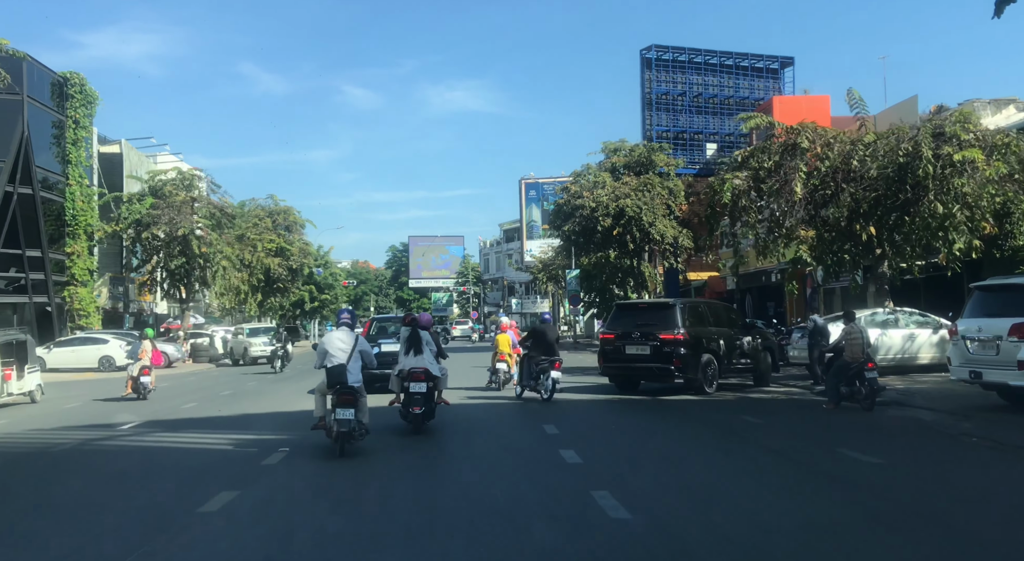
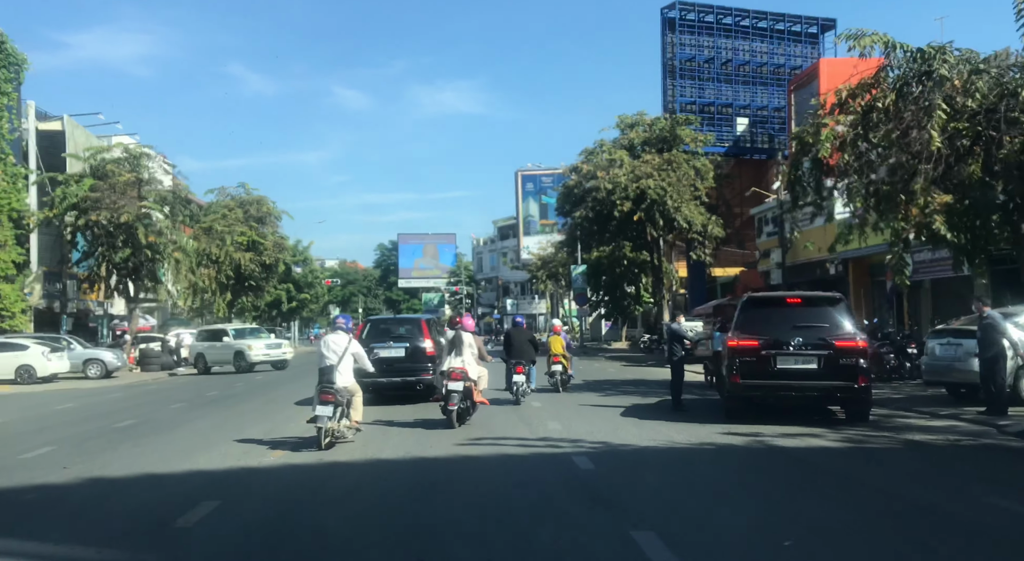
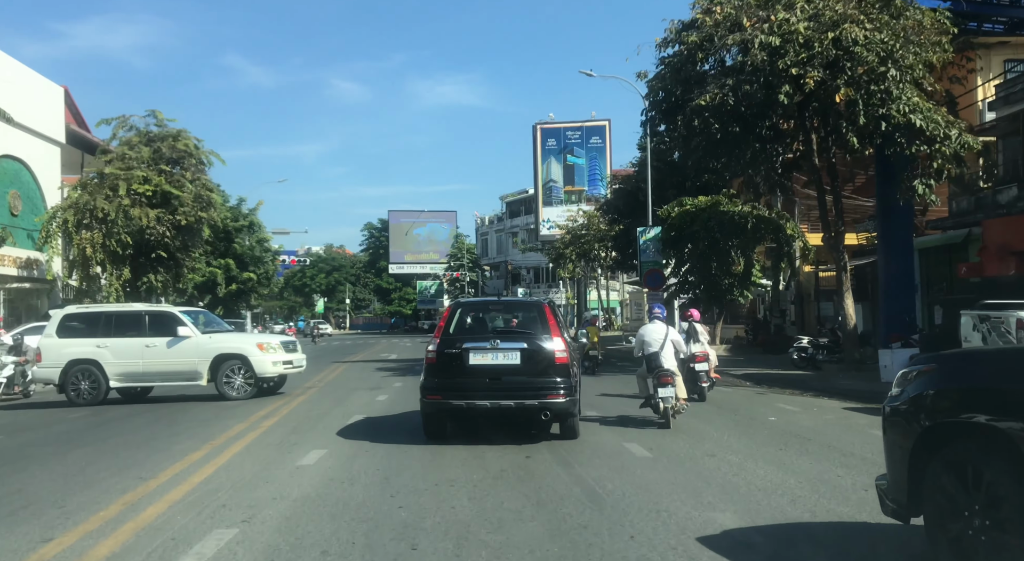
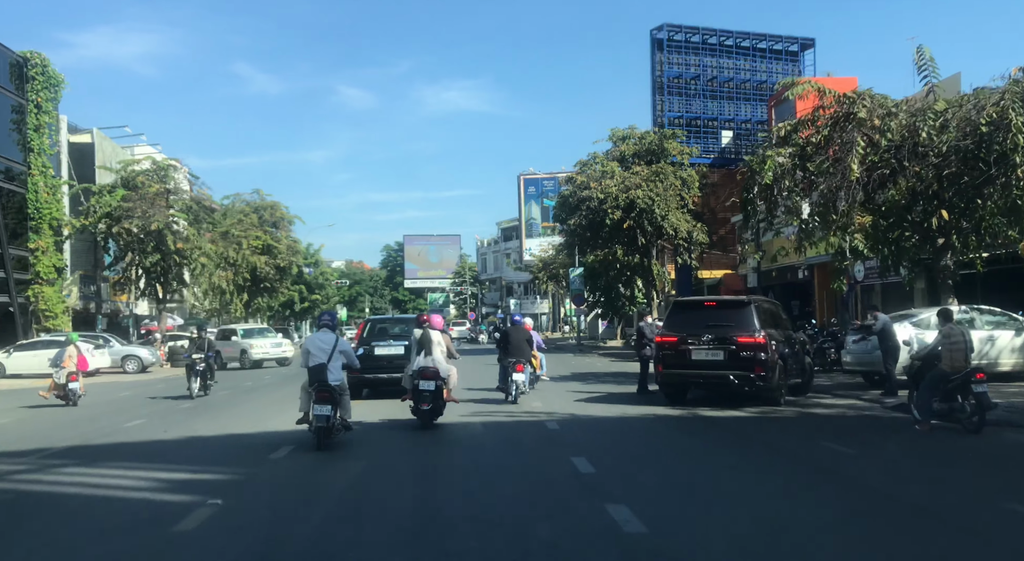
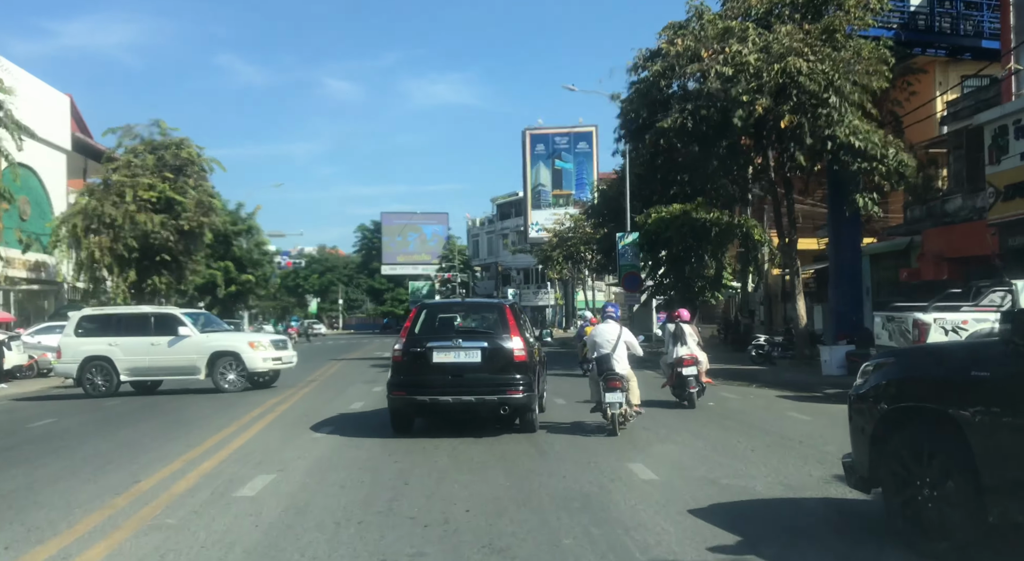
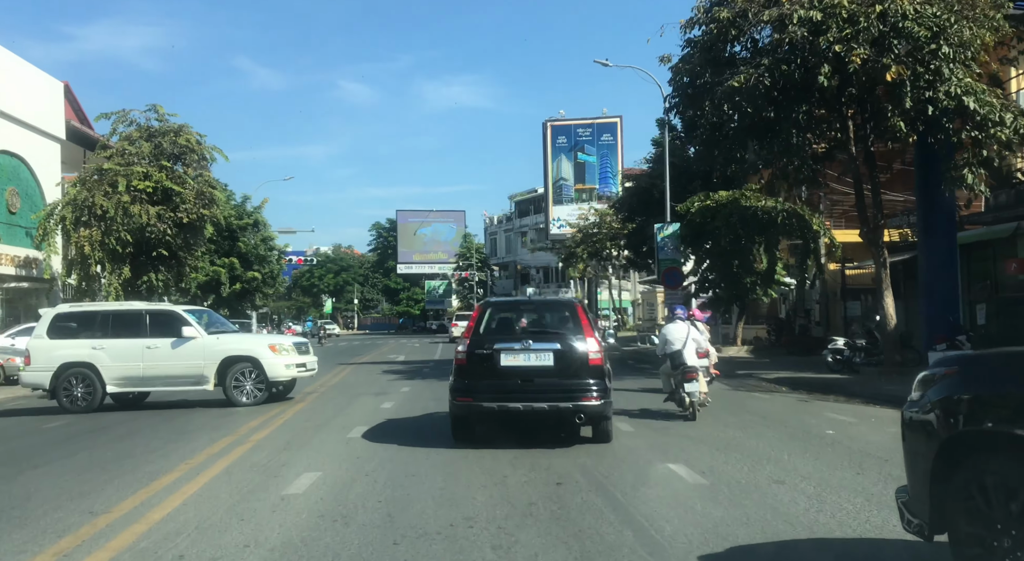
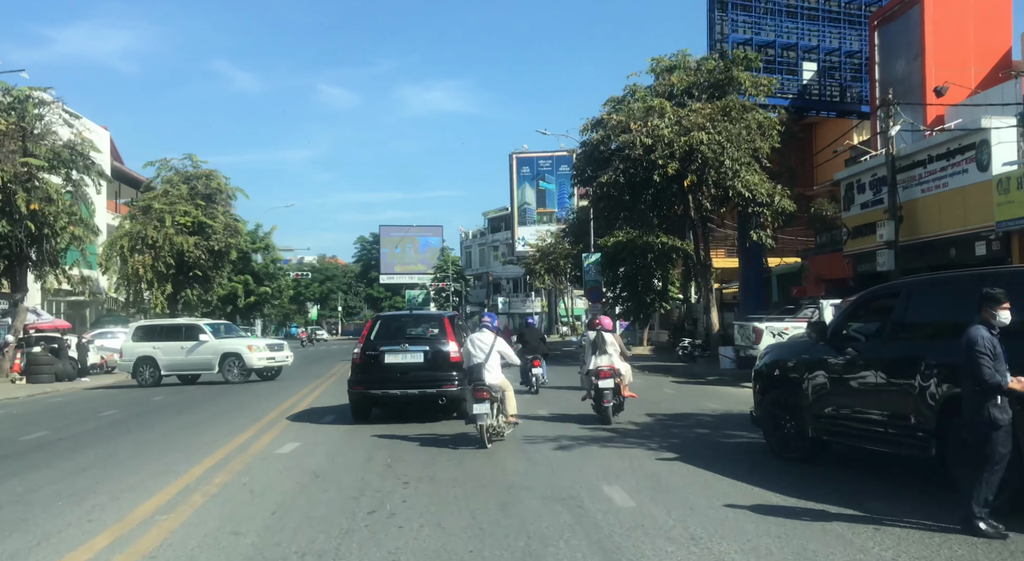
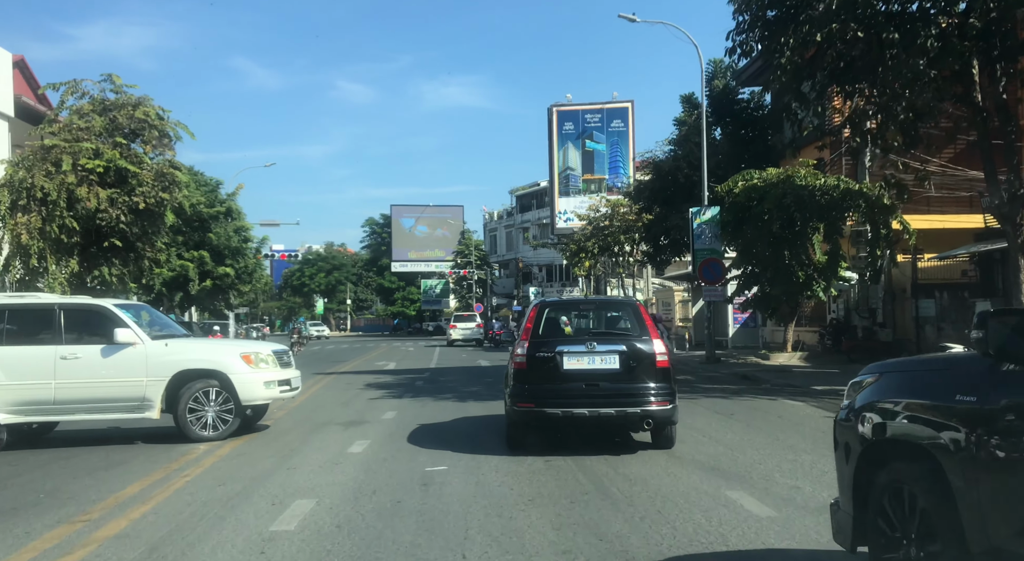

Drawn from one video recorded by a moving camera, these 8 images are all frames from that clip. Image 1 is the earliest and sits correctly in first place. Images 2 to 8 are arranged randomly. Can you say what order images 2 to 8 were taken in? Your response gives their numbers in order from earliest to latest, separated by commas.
4, 2, 7, 5, 3, 6, 8
